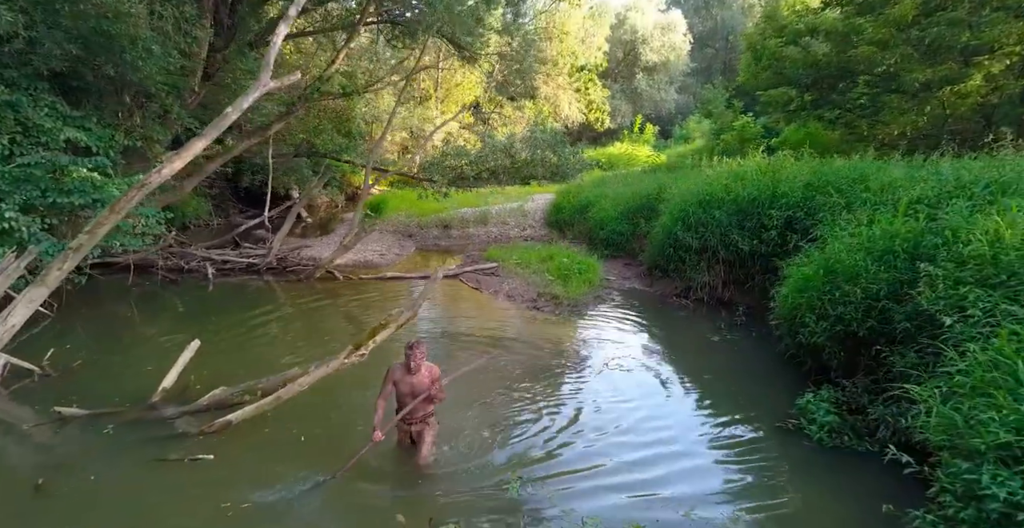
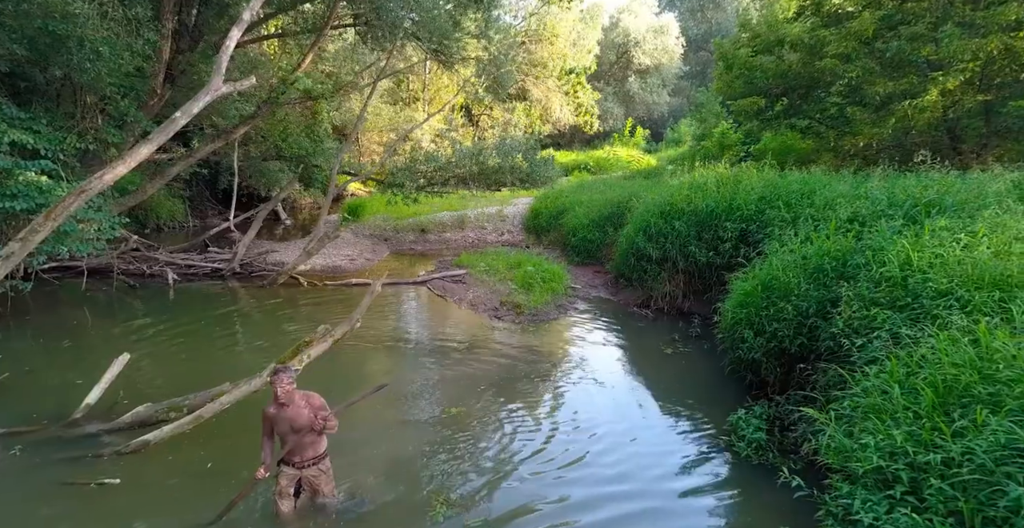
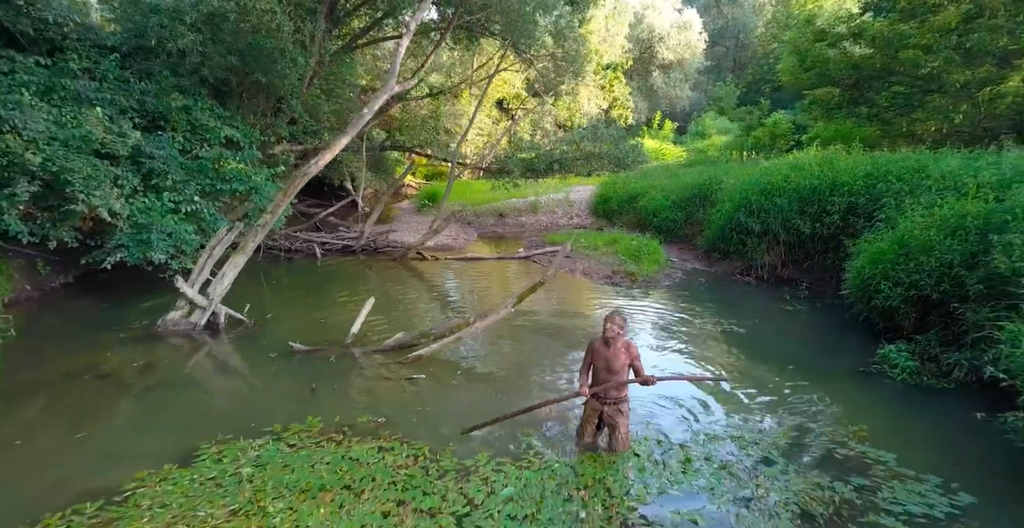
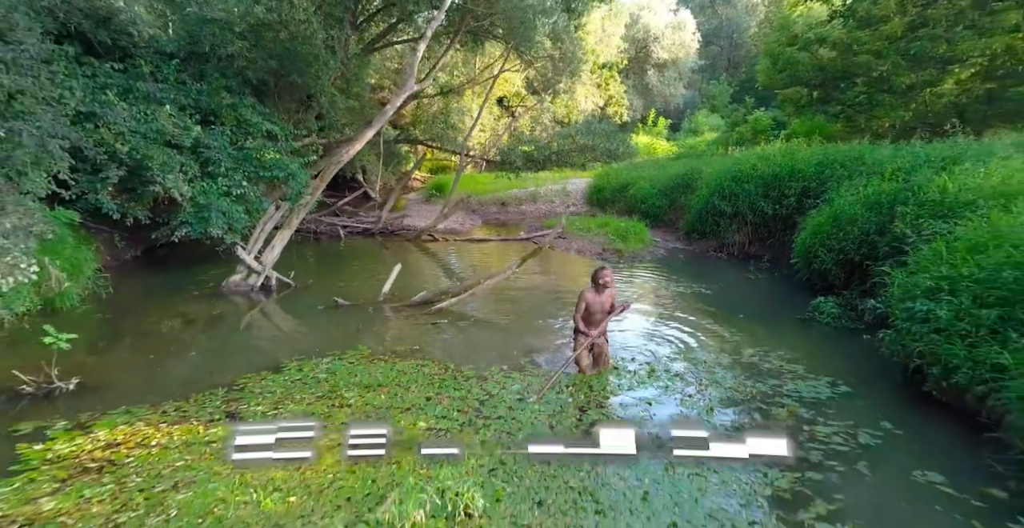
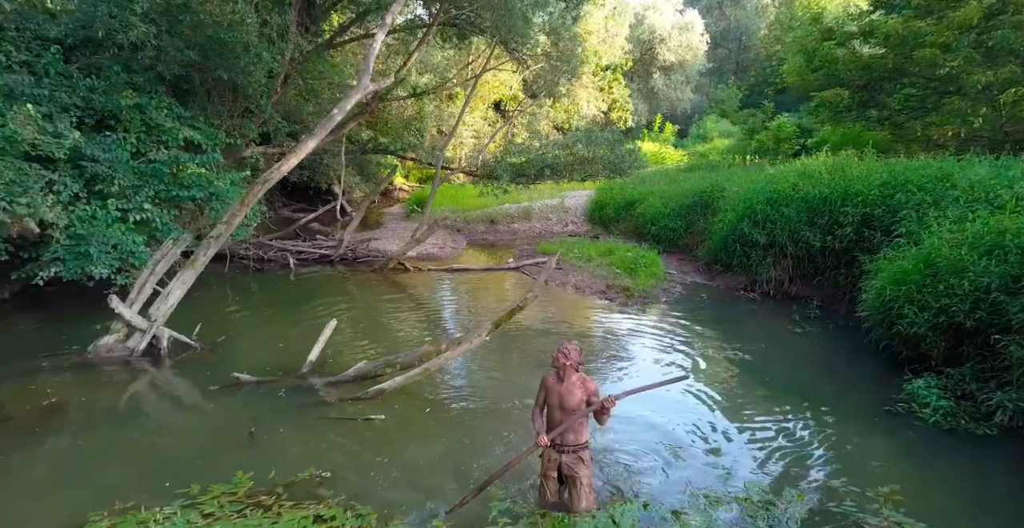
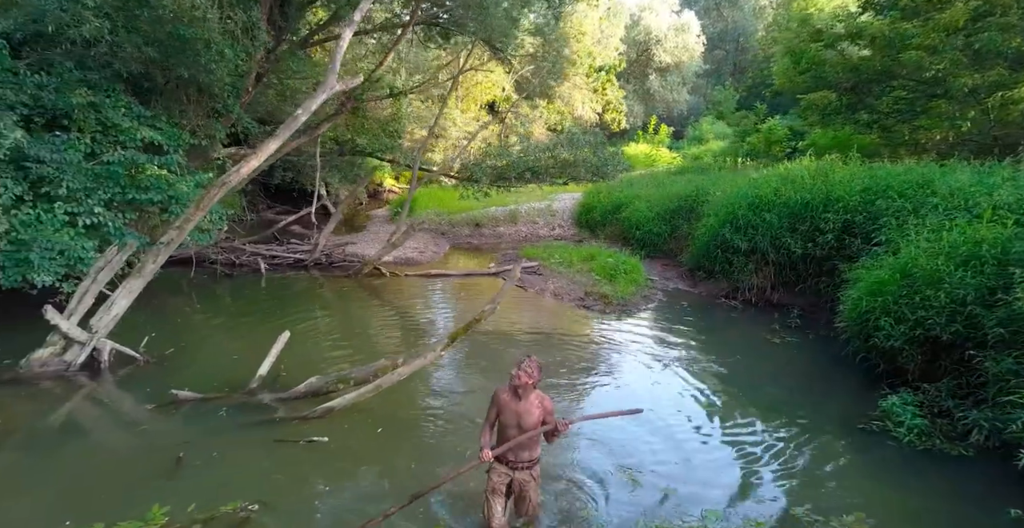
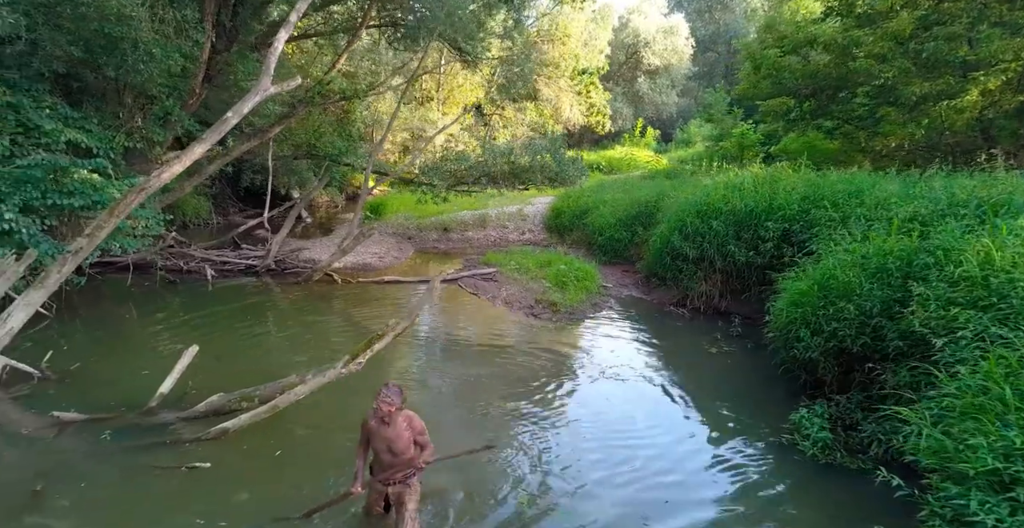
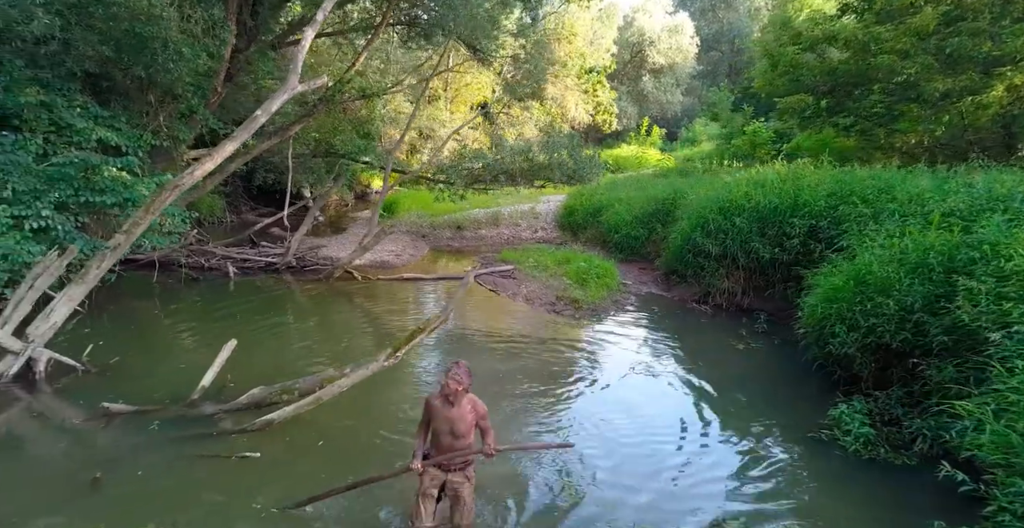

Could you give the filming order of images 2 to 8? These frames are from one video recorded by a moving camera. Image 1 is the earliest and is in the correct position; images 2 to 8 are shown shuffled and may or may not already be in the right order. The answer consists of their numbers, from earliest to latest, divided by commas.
2, 7, 8, 6, 5, 3, 4
